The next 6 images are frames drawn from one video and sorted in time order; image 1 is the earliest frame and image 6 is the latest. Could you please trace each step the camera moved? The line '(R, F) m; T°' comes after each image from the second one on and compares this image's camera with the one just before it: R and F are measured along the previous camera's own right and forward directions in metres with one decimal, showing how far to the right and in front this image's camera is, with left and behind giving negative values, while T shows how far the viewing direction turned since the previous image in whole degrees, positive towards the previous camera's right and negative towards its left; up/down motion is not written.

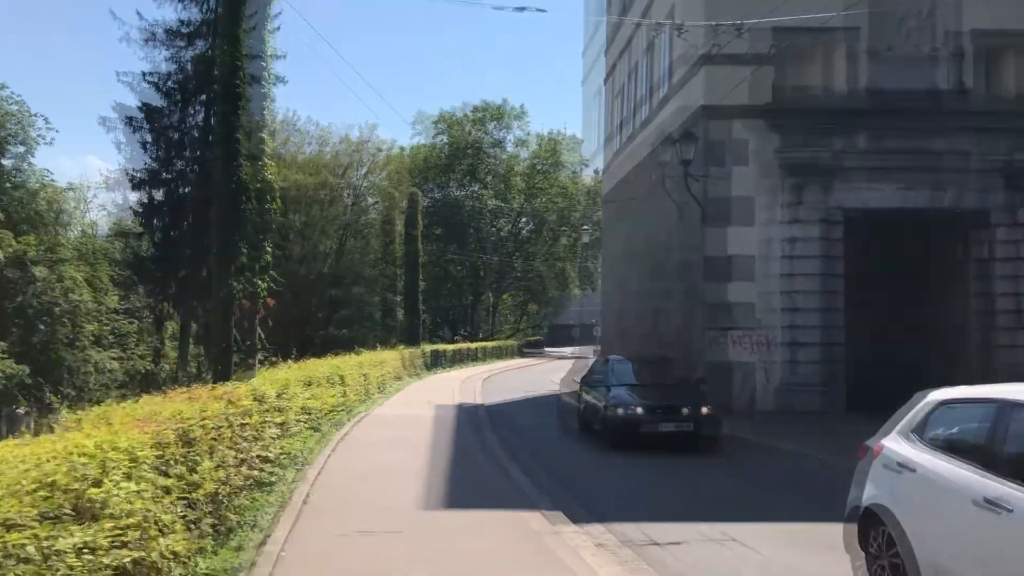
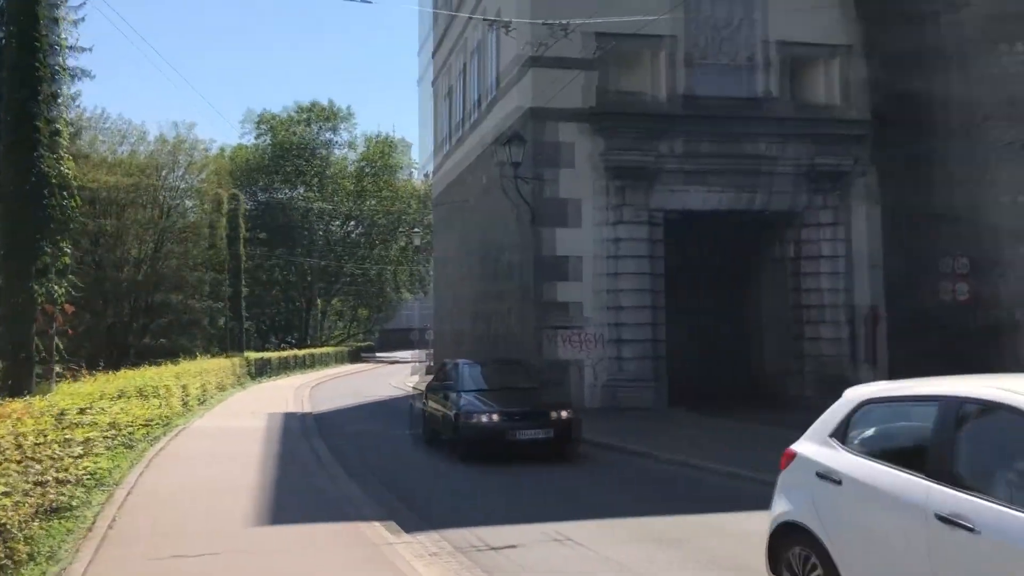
(0.0, +0.4) m; +11°
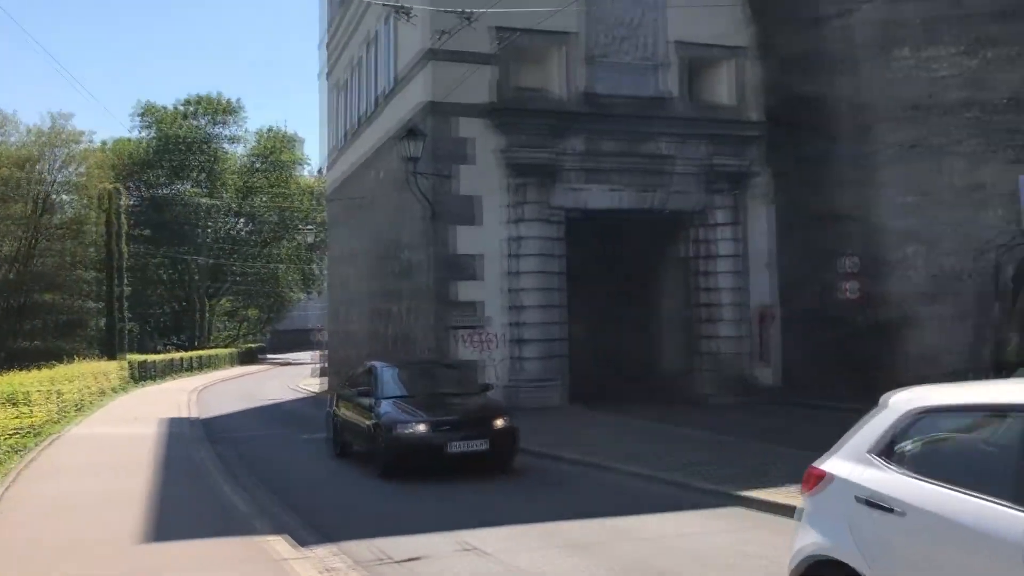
(-0.1, +0.4) m; +7°
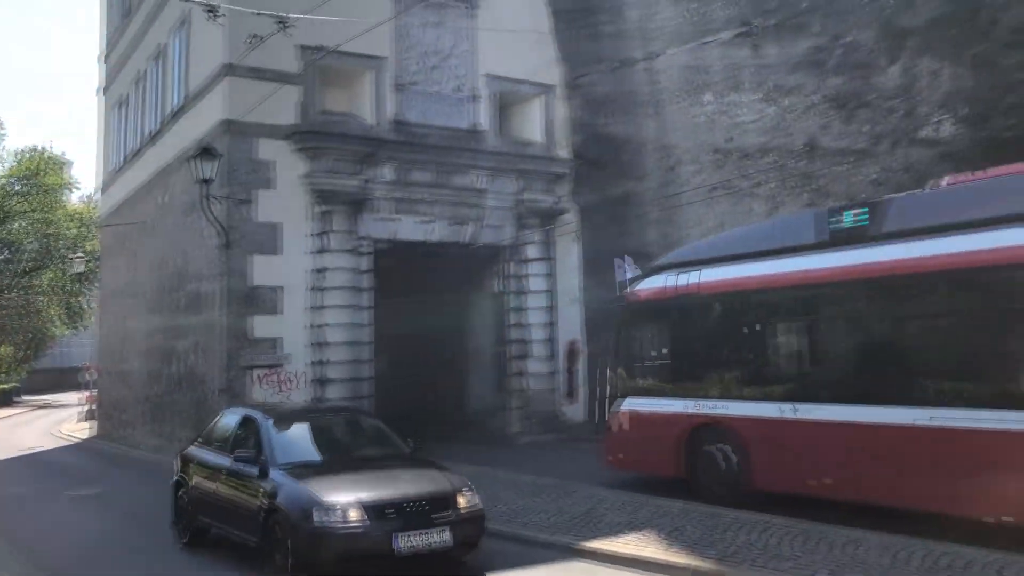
(-0.2, +0.9) m; +14°
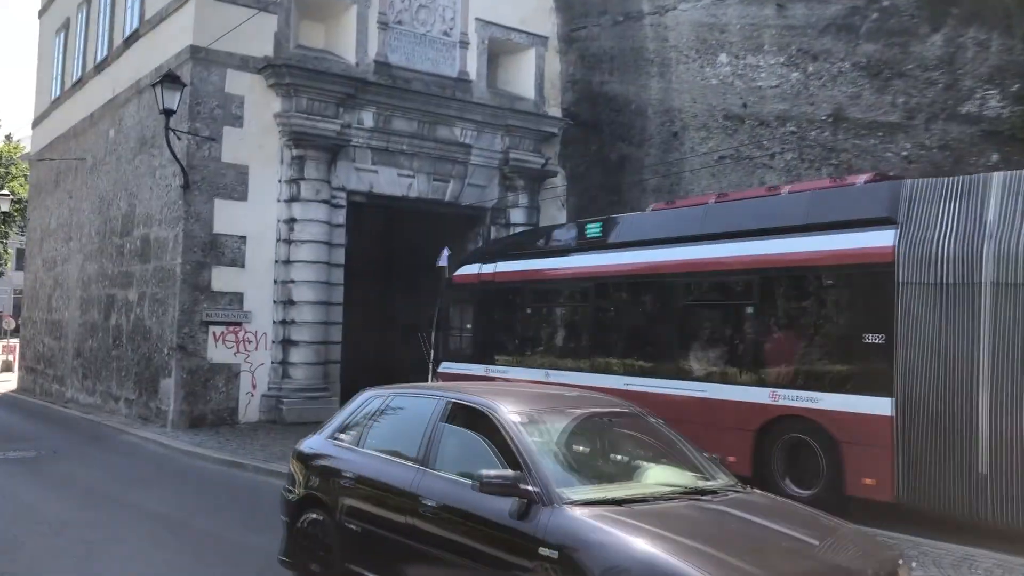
(-0.9, +1.3) m; +4°
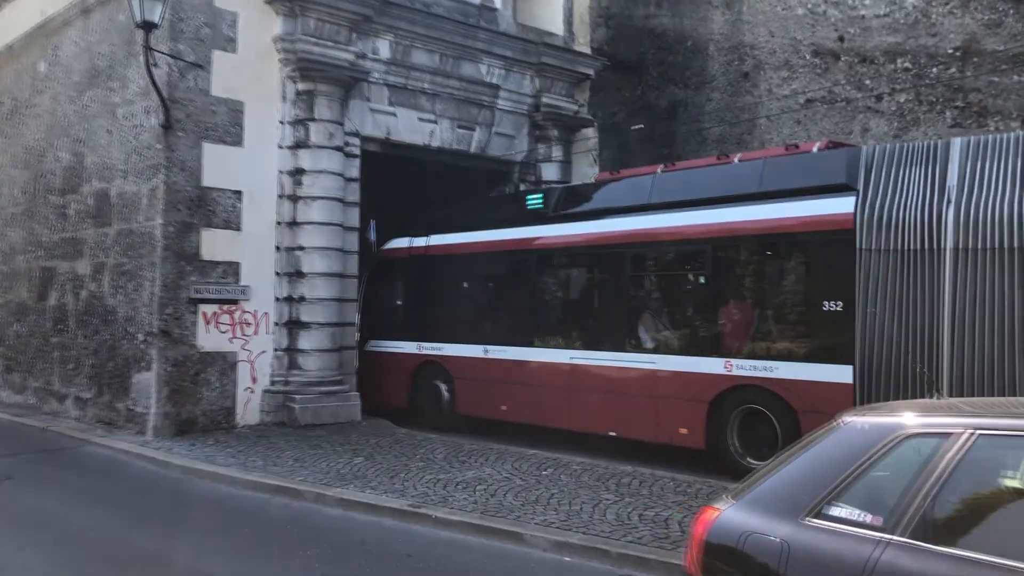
(-2.4, +2.8) m; +7°
